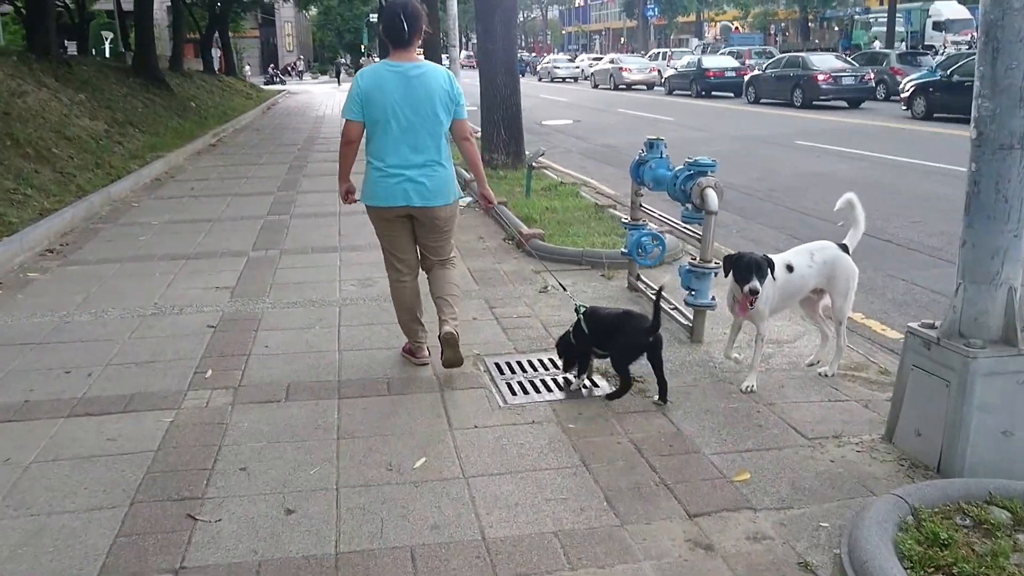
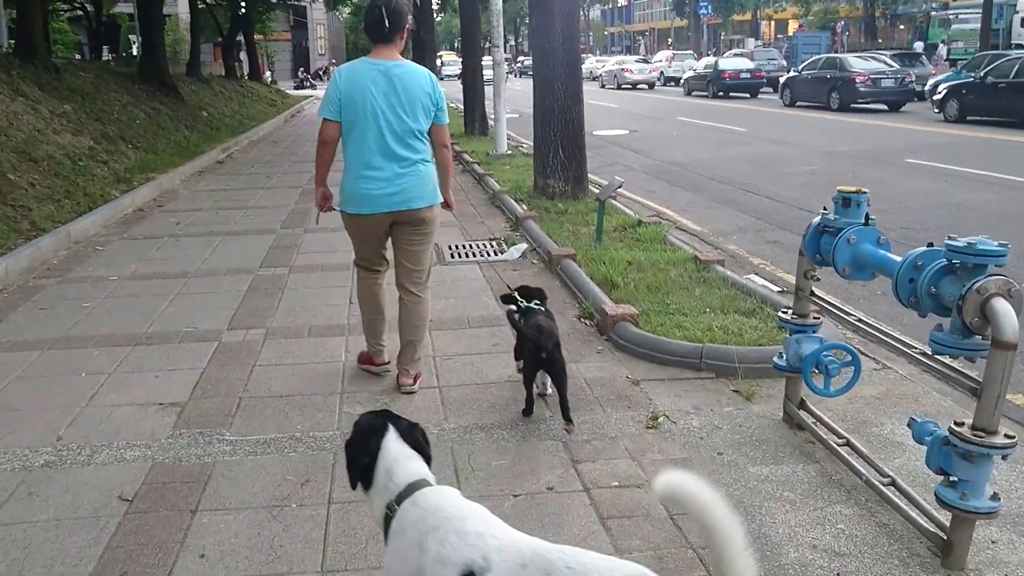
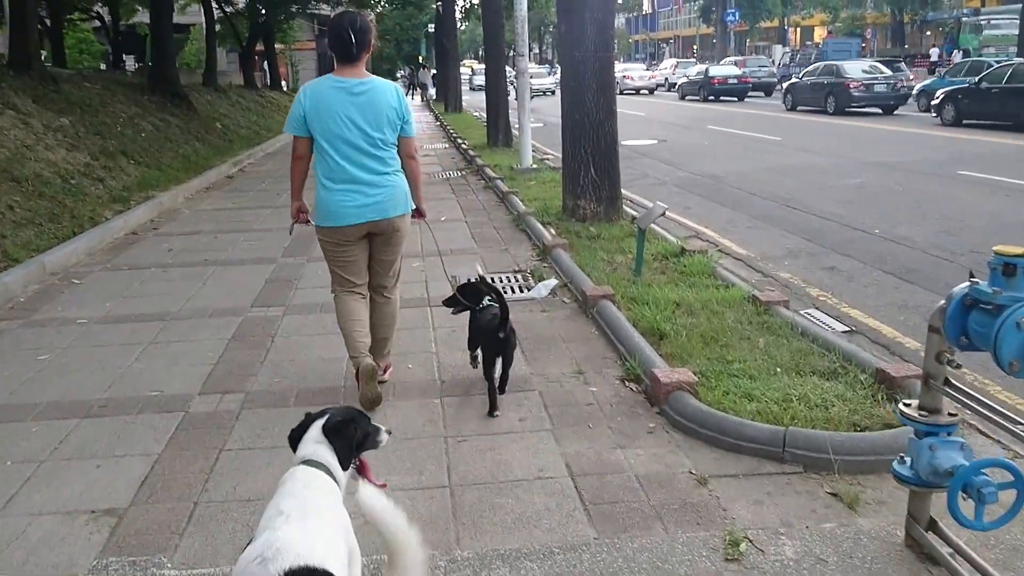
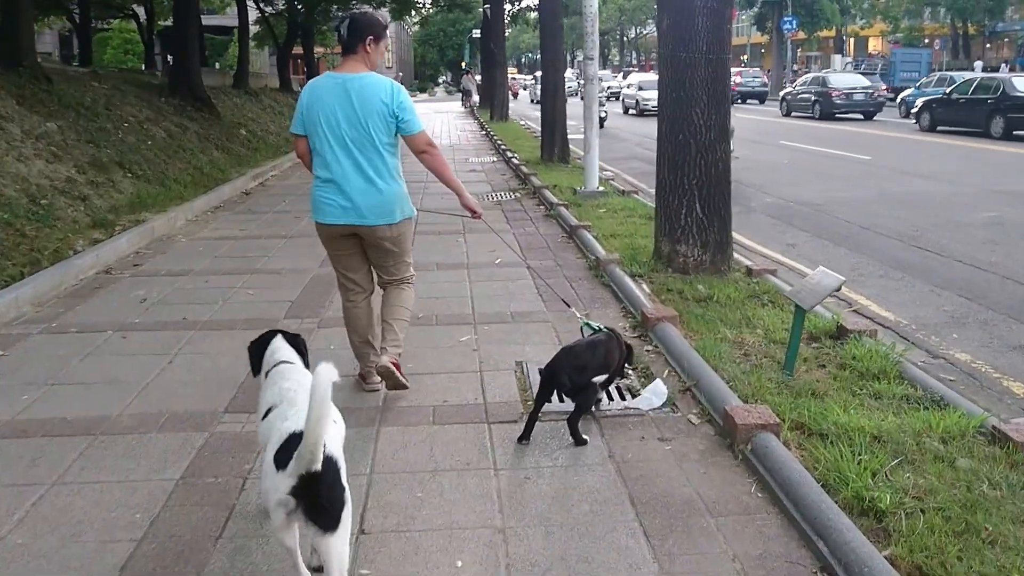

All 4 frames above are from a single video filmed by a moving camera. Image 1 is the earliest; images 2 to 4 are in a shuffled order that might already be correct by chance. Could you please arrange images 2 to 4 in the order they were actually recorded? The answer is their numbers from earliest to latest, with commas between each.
2, 3, 4
